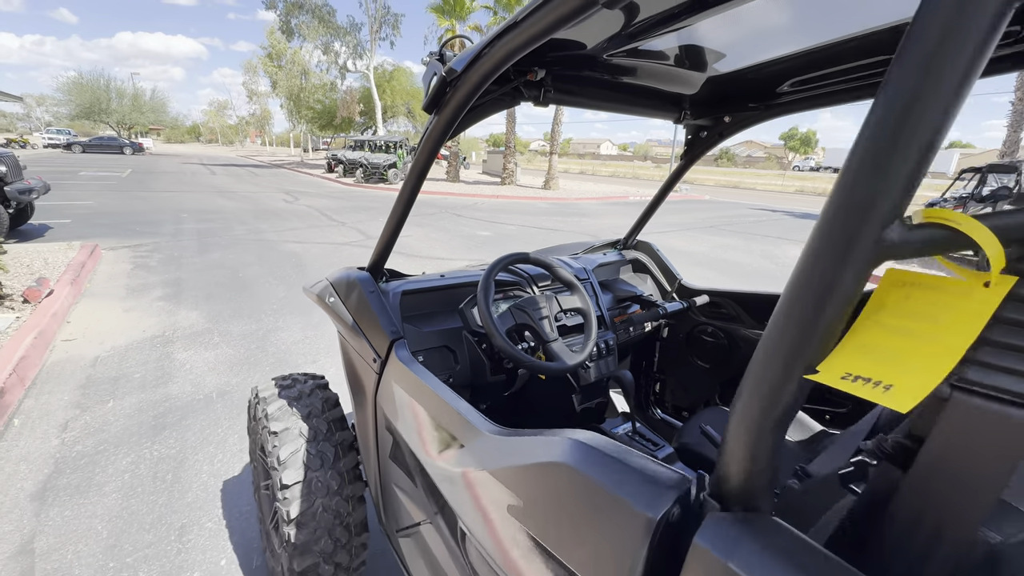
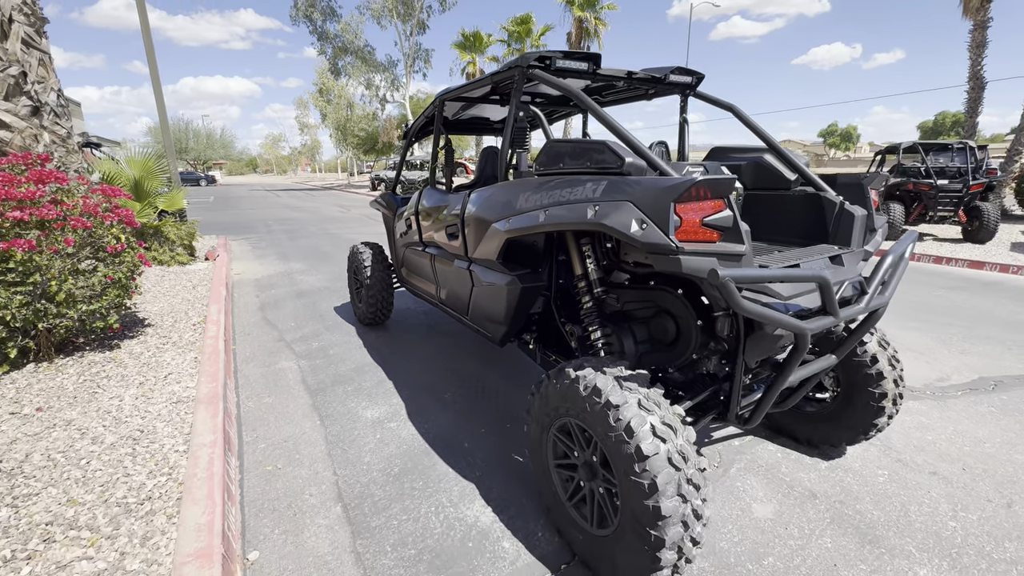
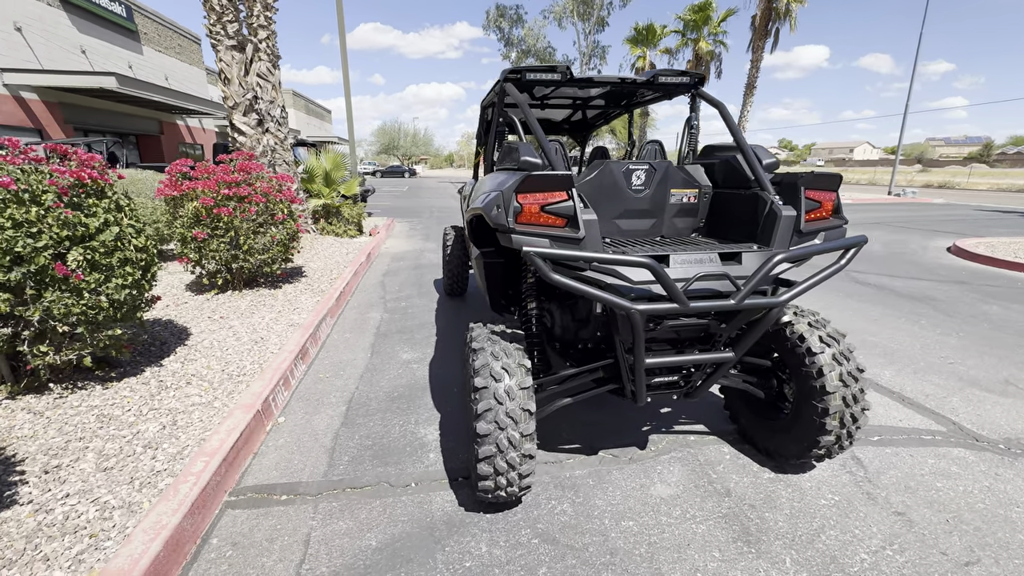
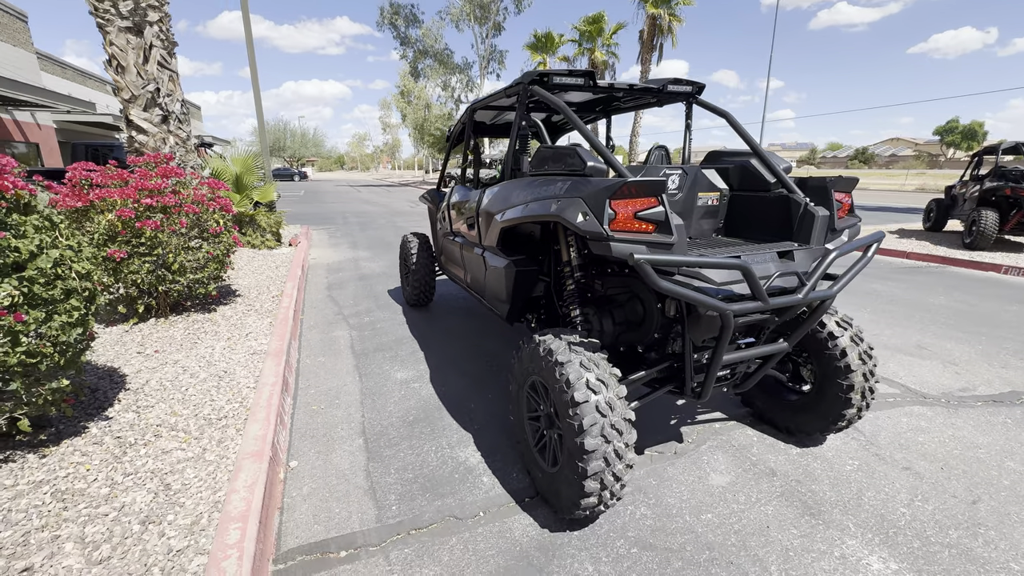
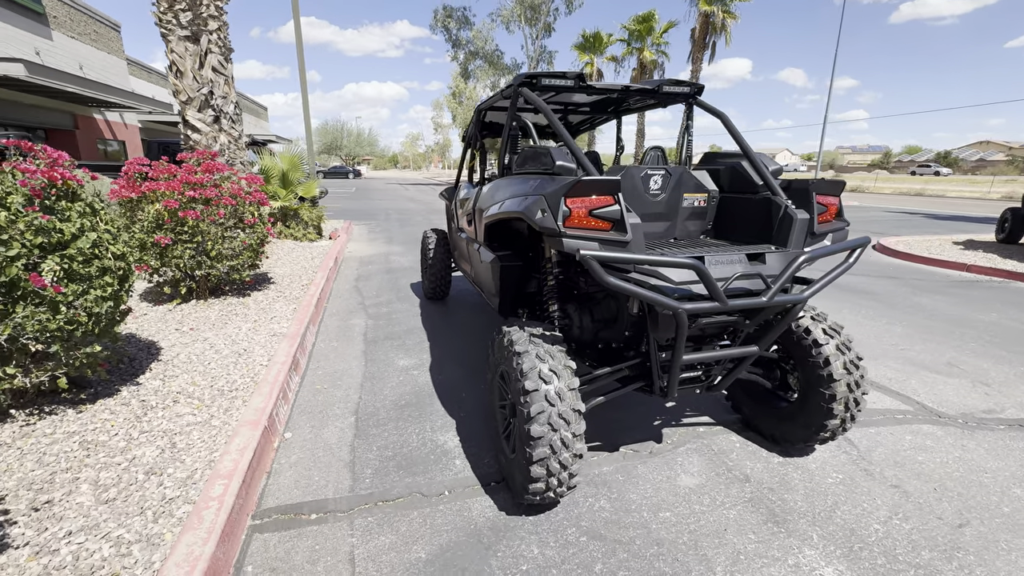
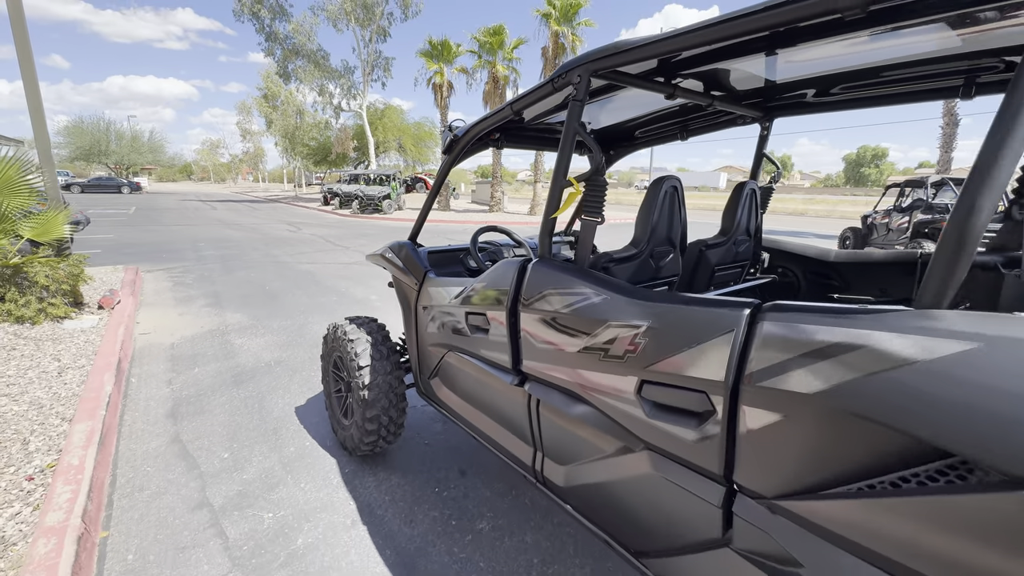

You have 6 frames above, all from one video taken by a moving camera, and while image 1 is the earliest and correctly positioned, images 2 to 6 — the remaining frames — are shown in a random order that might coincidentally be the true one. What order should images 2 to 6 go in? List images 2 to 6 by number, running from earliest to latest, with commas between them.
6, 2, 4, 5, 3
